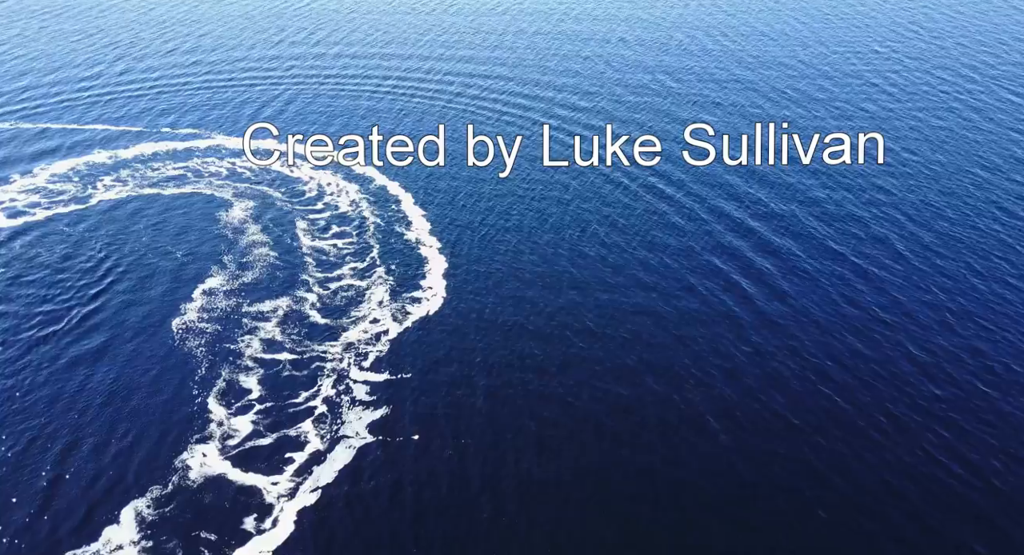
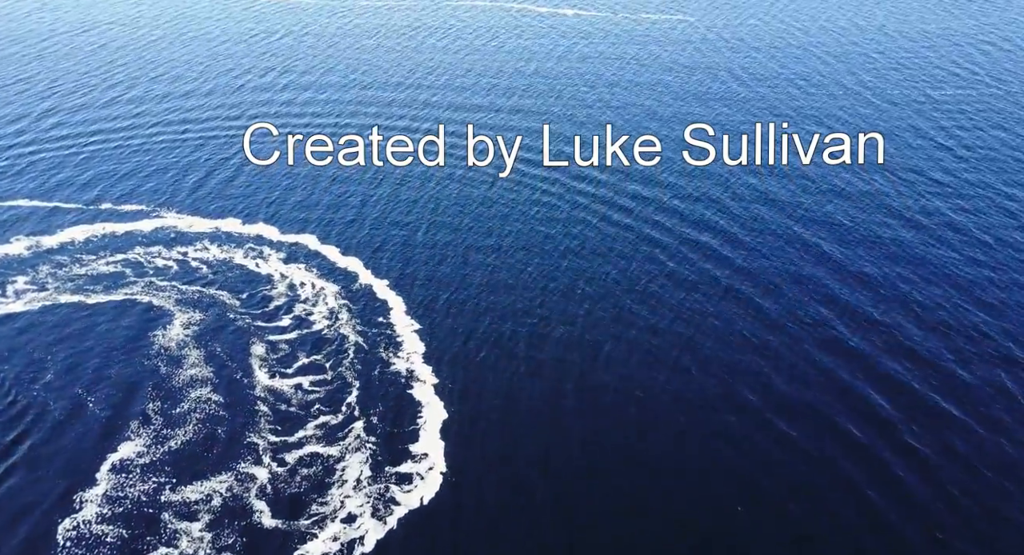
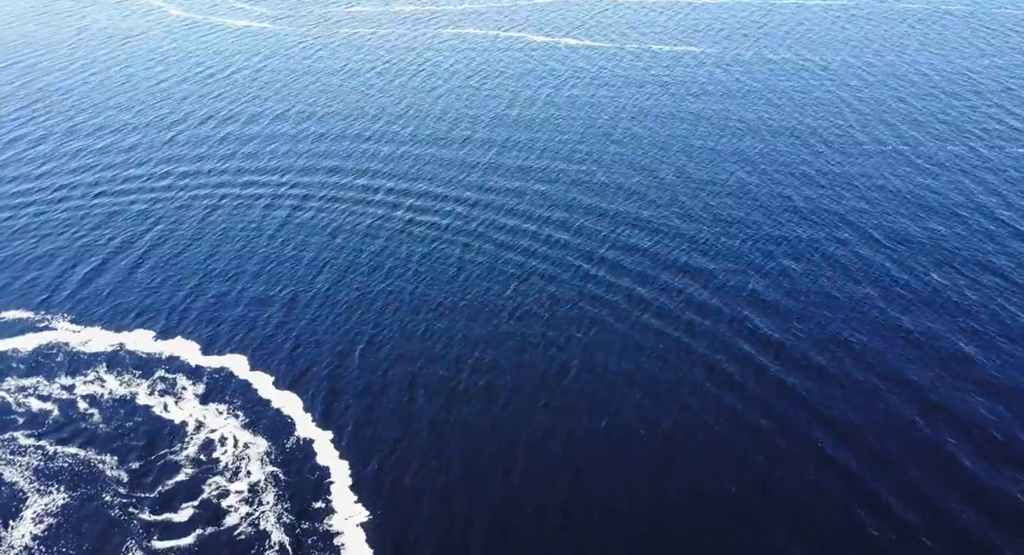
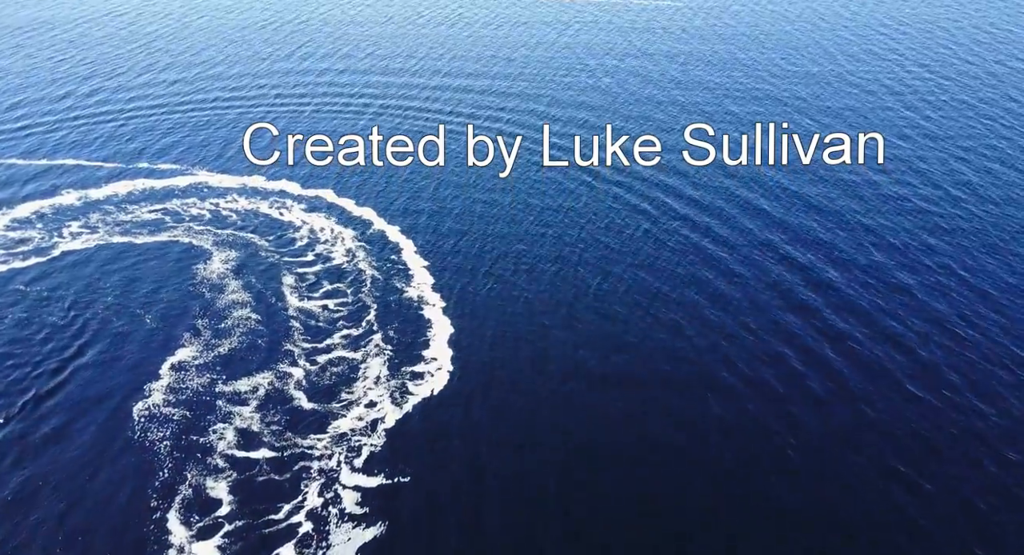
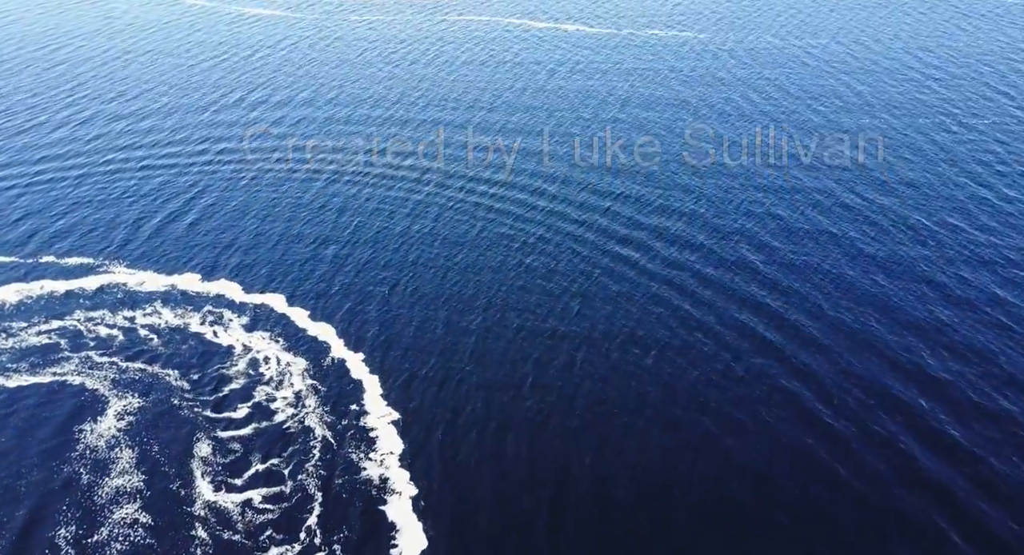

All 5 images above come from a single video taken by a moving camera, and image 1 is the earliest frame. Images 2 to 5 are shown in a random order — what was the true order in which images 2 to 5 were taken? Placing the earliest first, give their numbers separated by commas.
4, 2, 5, 3
